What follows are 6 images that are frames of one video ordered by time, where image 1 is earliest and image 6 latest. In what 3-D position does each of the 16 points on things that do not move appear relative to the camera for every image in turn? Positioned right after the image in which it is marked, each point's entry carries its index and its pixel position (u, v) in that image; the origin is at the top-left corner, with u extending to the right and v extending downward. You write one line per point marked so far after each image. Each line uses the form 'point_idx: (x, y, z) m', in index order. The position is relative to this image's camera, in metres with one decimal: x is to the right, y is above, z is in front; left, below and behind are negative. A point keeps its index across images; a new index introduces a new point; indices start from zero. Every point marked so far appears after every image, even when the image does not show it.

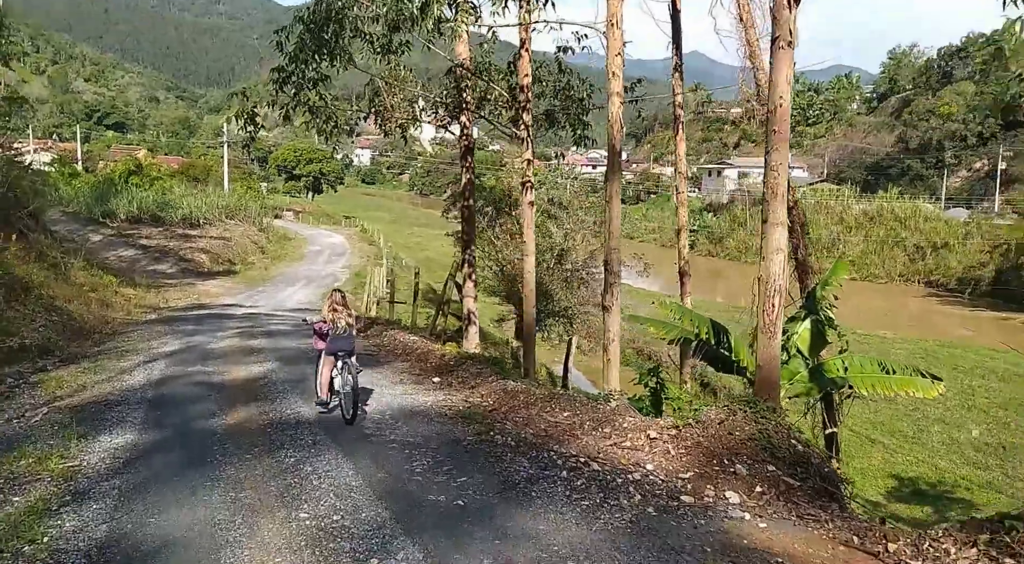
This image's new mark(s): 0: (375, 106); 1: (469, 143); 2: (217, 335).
0: (-2.3, +2.9, +12.9) m
1: (-0.7, +2.3, +12.7) m
2: (-5.7, -1.0, +15.1) m
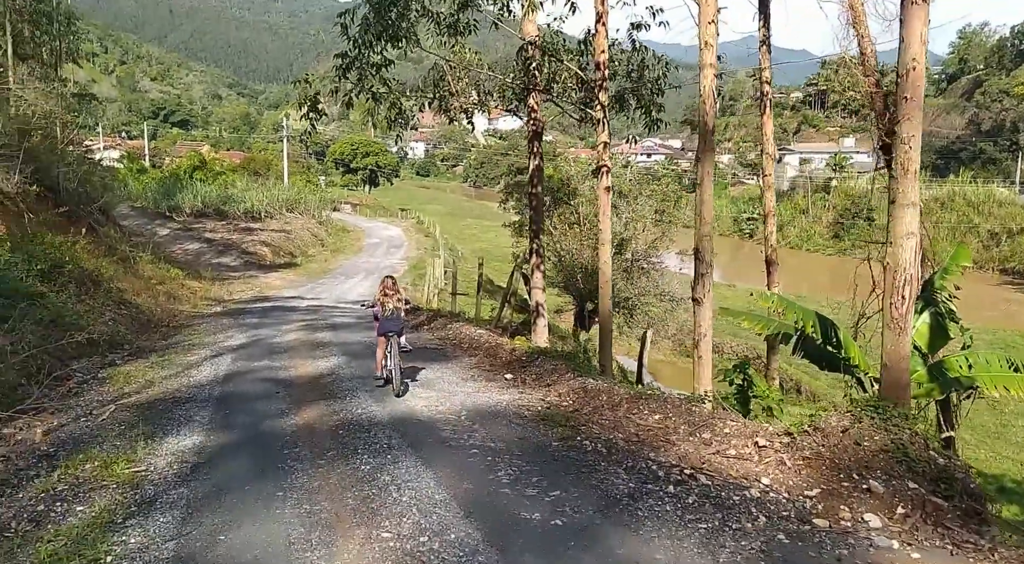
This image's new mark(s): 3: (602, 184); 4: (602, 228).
0: (-1.2, +3.0, +12.4) m
1: (+0.4, +2.4, +12.2) m
2: (-4.4, -0.9, +14.9) m
3: (+1.2, +1.3, +10.1) m
4: (+1.2, +0.7, +10.1) m
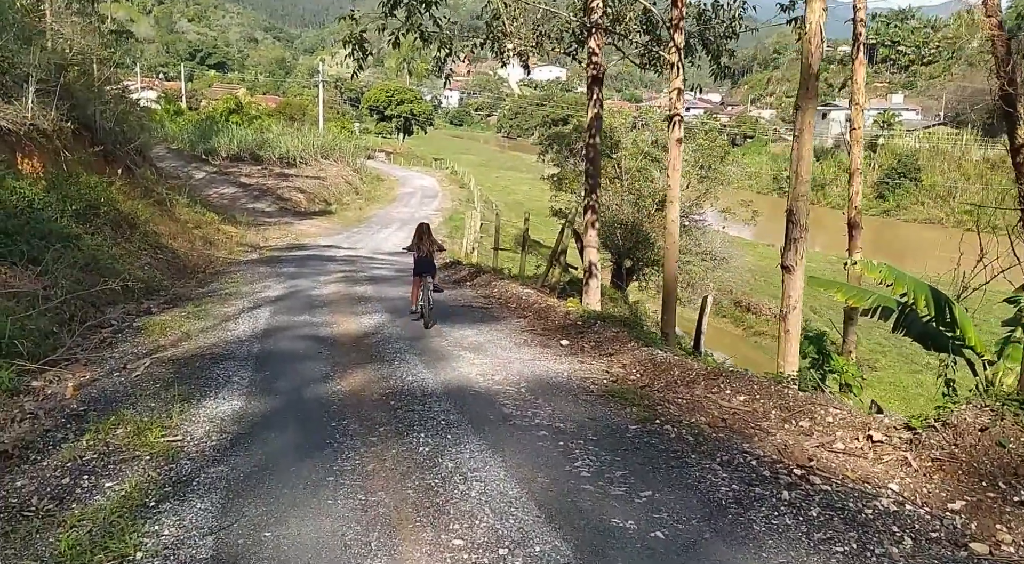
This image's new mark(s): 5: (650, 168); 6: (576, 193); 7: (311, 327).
0: (-0.3, +3.7, +11.6) m
1: (+1.2, +3.0, +11.3) m
2: (-3.5, 0.0, +14.4) m
3: (+1.9, +1.8, +9.2) m
4: (+1.9, +1.2, +9.3) m
5: (+3.2, +2.7, +18.4) m
6: (+1.4, +2.2, +19.0) m
7: (-2.4, -0.5, +9.5) m
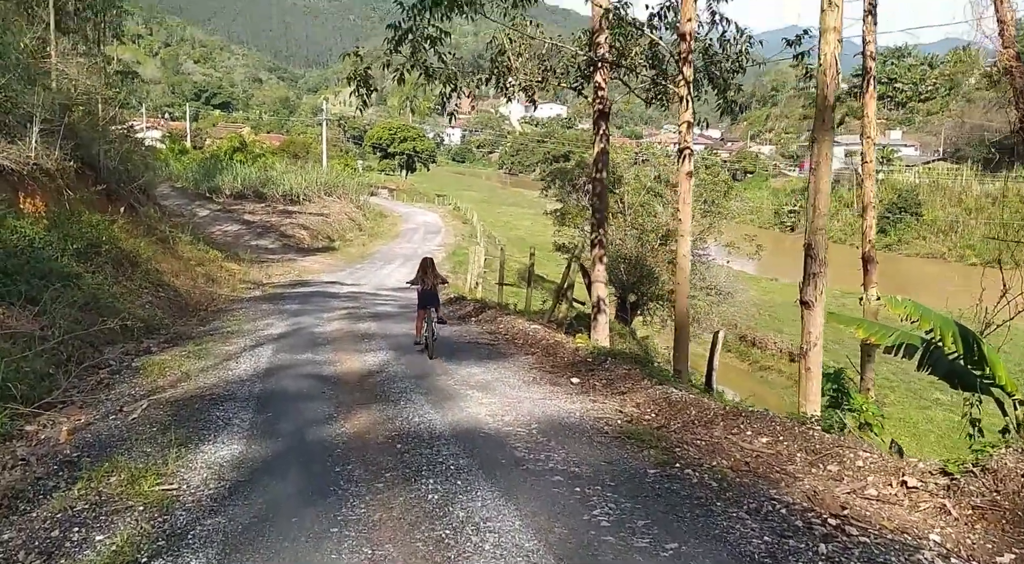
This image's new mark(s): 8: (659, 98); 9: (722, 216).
0: (-0.2, +3.1, +11.5) m
1: (+1.3, +2.5, +11.2) m
2: (-3.4, -0.6, +14.2) m
3: (+2.0, +1.4, +9.1) m
4: (+2.0, +0.8, +9.1) m
5: (+3.3, +1.9, +18.3) m
6: (+1.5, +1.3, +18.9) m
7: (-2.3, -1.0, +9.3) m
8: (+2.3, +2.8, +12.0) m
9: (+5.3, +1.7, +19.7) m
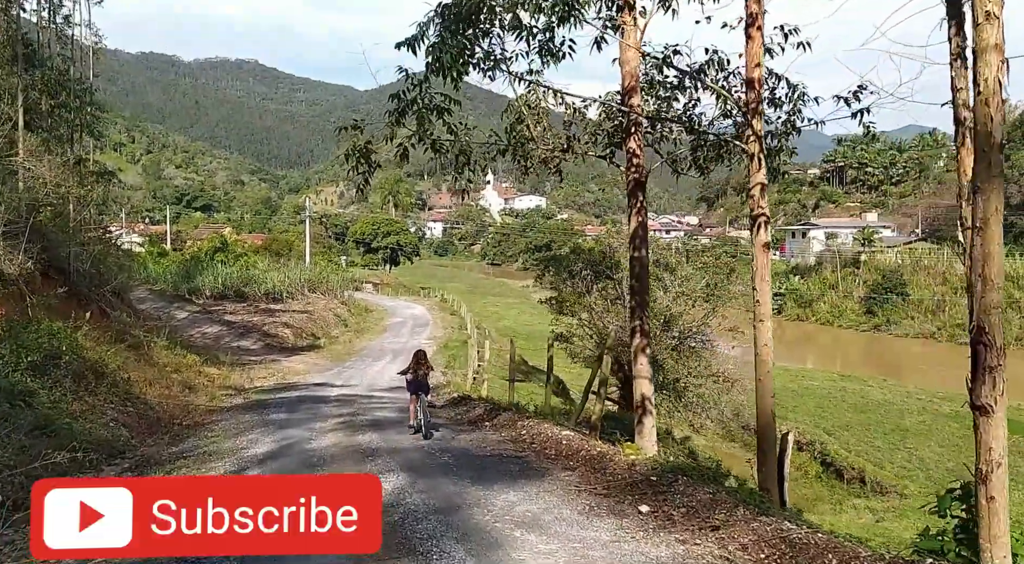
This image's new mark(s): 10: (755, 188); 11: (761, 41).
0: (0.0, +1.9, +10.1) m
1: (+1.6, +1.3, +9.8) m
2: (-3.1, -2.3, +12.3) m
3: (+2.4, +0.4, +7.6) m
4: (+2.3, -0.2, +7.6) m
5: (+3.4, -0.1, +16.8) m
6: (+1.6, -0.8, +17.3) m
7: (-1.9, -2.0, +7.4) m
8: (+2.5, +1.6, +10.6) m
9: (+5.5, -0.4, +18.3) m
10: (+2.4, +0.9, +7.6) m
11: (+2.4, +2.3, +7.5) m
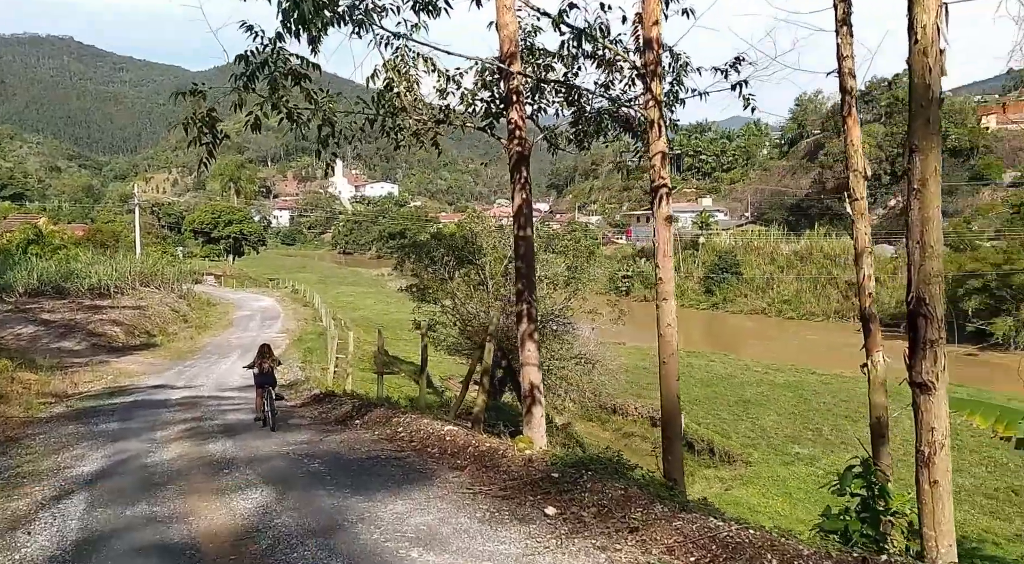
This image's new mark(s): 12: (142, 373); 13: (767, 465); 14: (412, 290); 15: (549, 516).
0: (-1.5, +2.1, +9.1) m
1: (+0.1, +1.5, +9.1) m
2: (-4.9, -2.2, +10.7) m
3: (+1.3, +0.6, +7.1) m
4: (+1.3, 0.0, +7.1) m
5: (+0.7, +0.3, +16.4) m
6: (-1.2, -0.4, +16.5) m
7: (-2.8, -1.9, +6.2) m
8: (+0.9, +1.8, +10.1) m
9: (+2.4, 0.0, +18.2) m
10: (+1.3, +1.1, +7.1) m
11: (+1.3, +2.5, +6.9) m
12: (-9.1, -2.3, +19.4) m
13: (+6.4, -4.5, +19.3) m
14: (-2.1, -0.1, +16.9) m
15: (+0.3, -1.8, +6.0) m
